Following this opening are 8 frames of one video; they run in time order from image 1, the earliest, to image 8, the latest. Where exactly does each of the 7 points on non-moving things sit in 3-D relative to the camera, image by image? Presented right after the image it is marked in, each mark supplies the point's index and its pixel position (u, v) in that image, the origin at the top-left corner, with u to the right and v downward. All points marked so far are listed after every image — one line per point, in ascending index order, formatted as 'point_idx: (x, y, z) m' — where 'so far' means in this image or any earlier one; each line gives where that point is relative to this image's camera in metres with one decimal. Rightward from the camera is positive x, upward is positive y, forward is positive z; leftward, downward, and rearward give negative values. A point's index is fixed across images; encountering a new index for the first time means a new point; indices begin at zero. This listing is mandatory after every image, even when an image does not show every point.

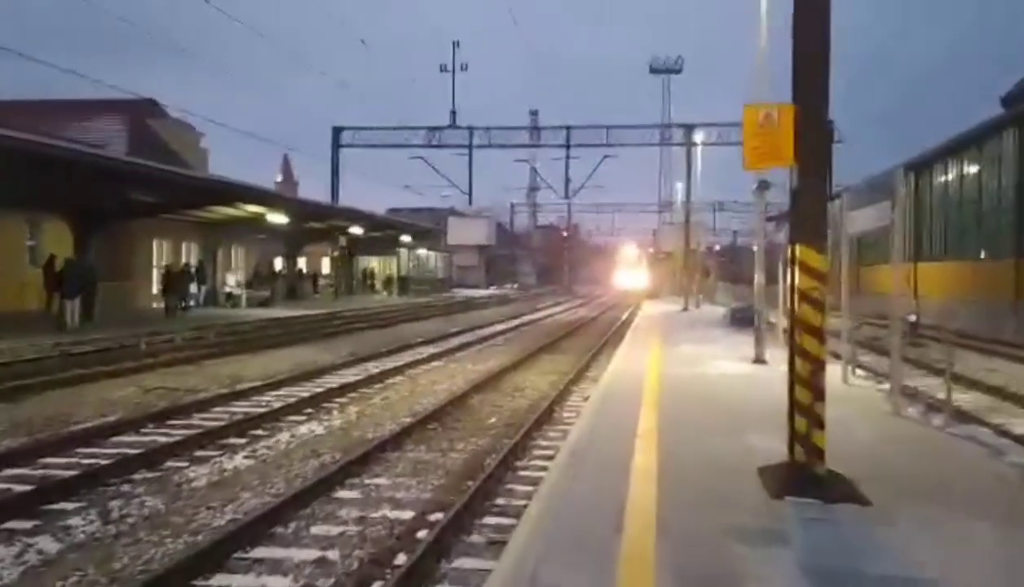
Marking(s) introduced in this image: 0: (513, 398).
0: (0.0, -1.6, +18.0) m
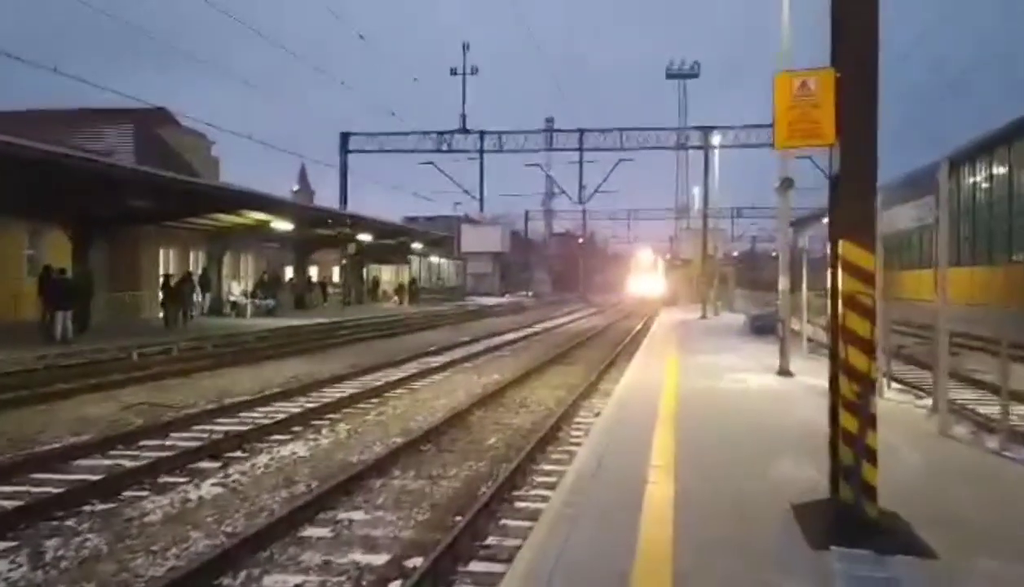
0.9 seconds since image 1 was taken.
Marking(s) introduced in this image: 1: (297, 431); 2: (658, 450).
0: (+0.1, -1.7, +16.6) m
1: (-2.9, -1.9, +16.1) m
2: (+1.6, -1.7, +13.0) m
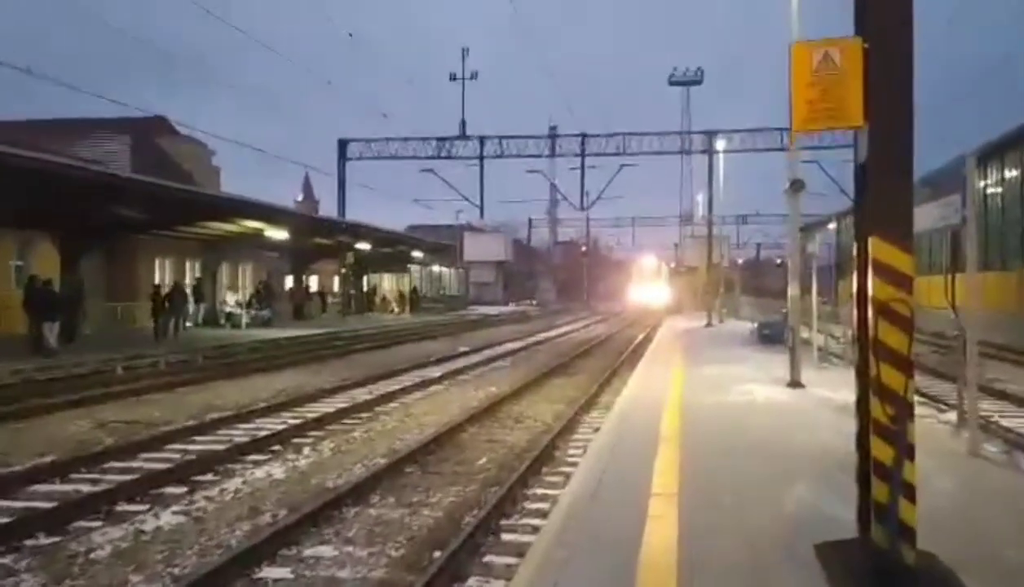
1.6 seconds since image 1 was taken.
0: (0.0, -1.8, +15.6) m
1: (-3.0, -2.0, +15.1) m
2: (+1.5, -1.8, +12.0) m
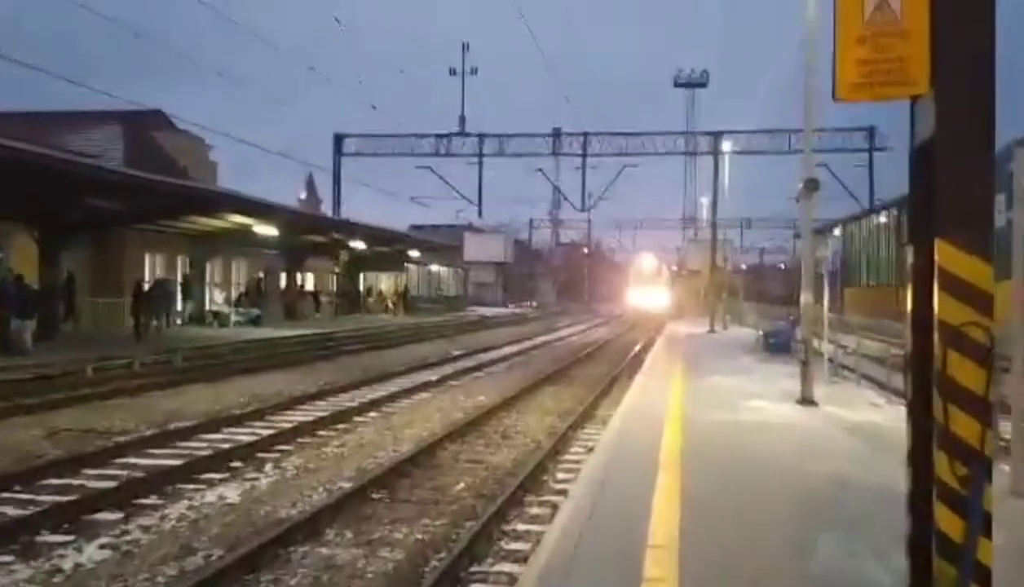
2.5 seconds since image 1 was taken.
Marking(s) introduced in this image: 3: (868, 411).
0: (-0.2, -1.9, +14.3) m
1: (-3.2, -2.0, +13.8) m
2: (+1.3, -1.9, +10.6) m
3: (+5.0, -1.6, +16.5) m
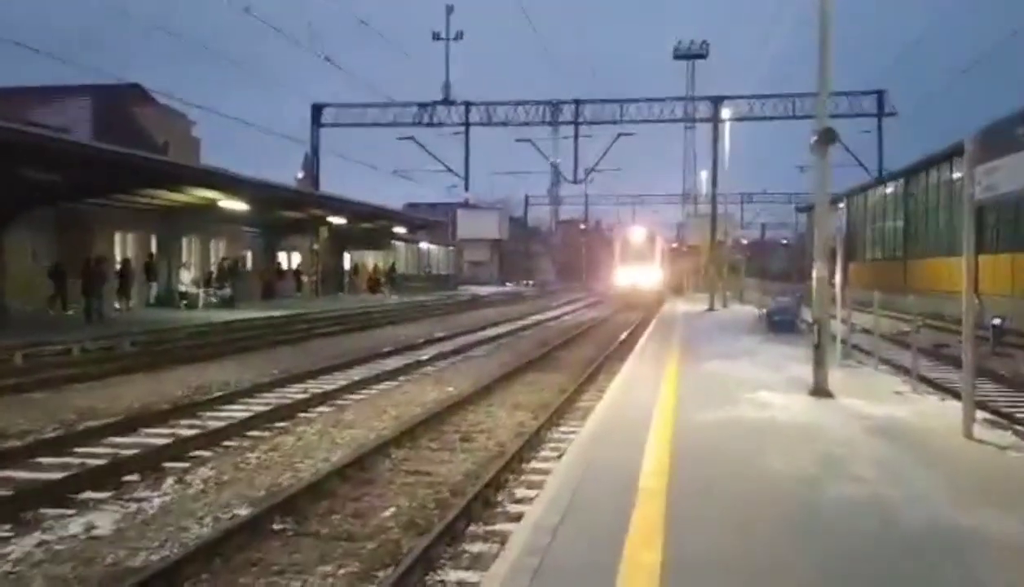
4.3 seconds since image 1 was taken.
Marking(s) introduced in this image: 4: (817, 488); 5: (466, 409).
0: (-0.6, -1.6, +11.8) m
1: (-3.6, -1.8, +11.3) m
2: (+0.9, -1.7, +8.2) m
3: (+4.5, -1.3, +14.1) m
4: (+2.4, -1.5, +9.4) m
5: (-0.6, -1.5, +15.8) m
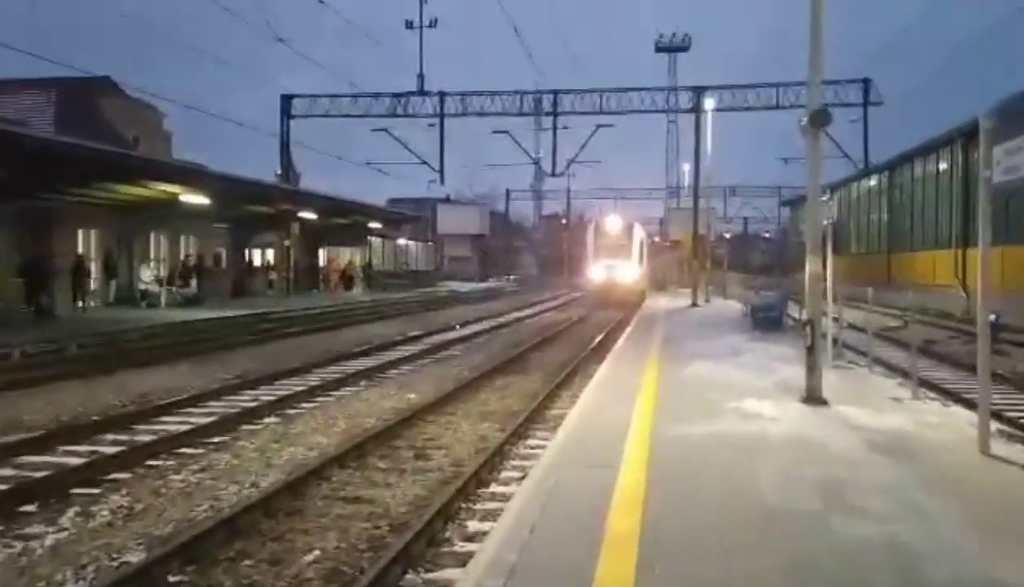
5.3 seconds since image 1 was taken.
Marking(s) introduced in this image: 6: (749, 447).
0: (-1.0, -1.6, +10.4) m
1: (-4.0, -1.8, +9.9) m
2: (+0.6, -1.7, +6.8) m
3: (+4.1, -1.3, +12.7) m
4: (+2.1, -1.5, +8.0) m
5: (-1.1, -1.5, +14.4) m
6: (+2.0, -1.4, +10.1) m
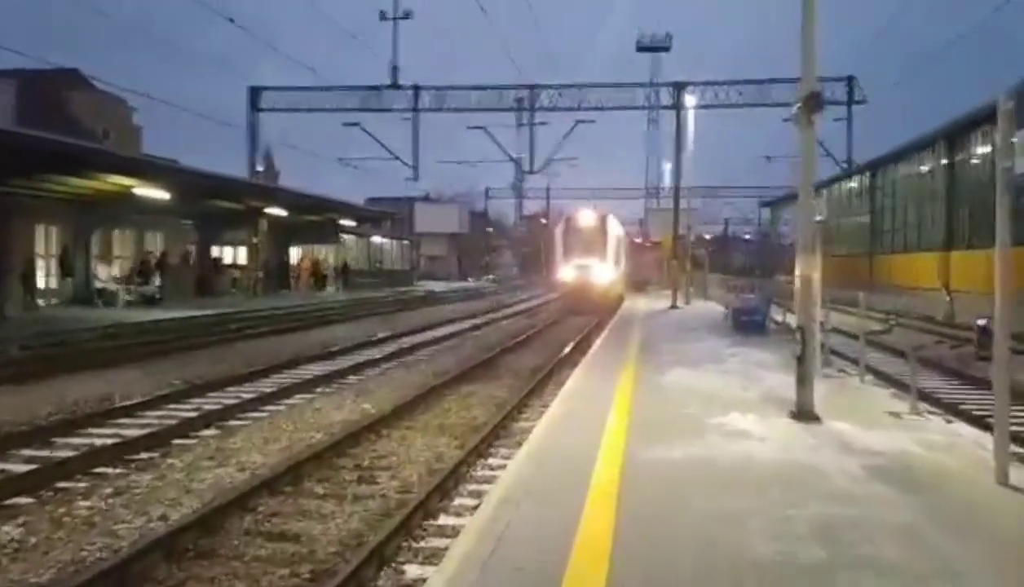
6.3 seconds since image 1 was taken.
0: (-1.4, -1.7, +9.1) m
1: (-4.4, -1.8, +8.5) m
2: (+0.2, -1.7, +5.5) m
3: (+3.7, -1.3, +11.5) m
4: (+1.7, -1.6, +6.8) m
5: (-1.5, -1.5, +13.1) m
6: (+1.7, -1.4, +8.9) m
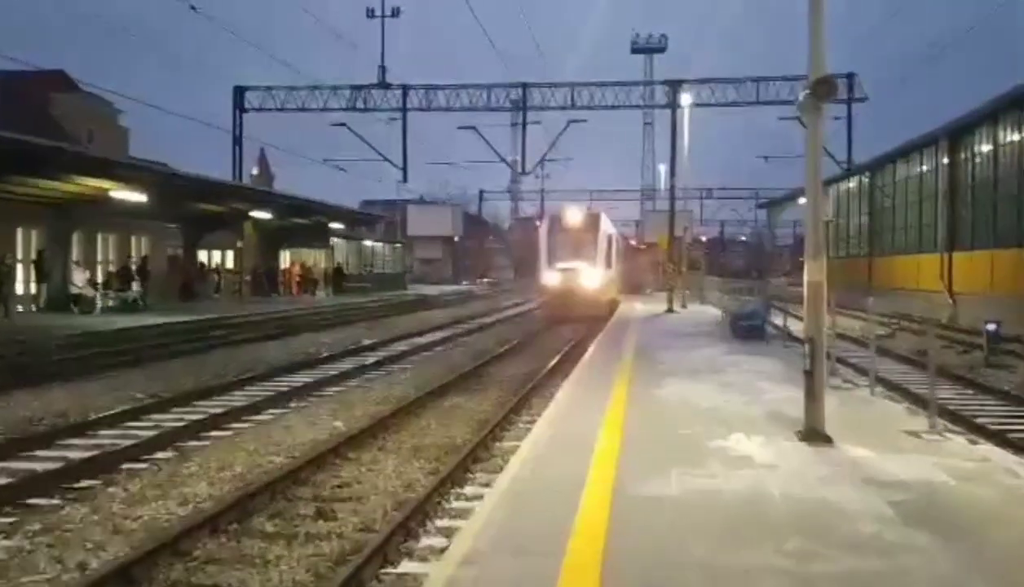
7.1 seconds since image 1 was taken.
0: (-1.5, -1.7, +7.9) m
1: (-4.5, -1.9, +7.3) m
2: (+0.1, -1.8, +4.4) m
3: (+3.5, -1.4, +10.4) m
4: (+1.6, -1.6, +5.6) m
5: (-1.7, -1.6, +11.9) m
6: (+1.5, -1.5, +7.8) m
